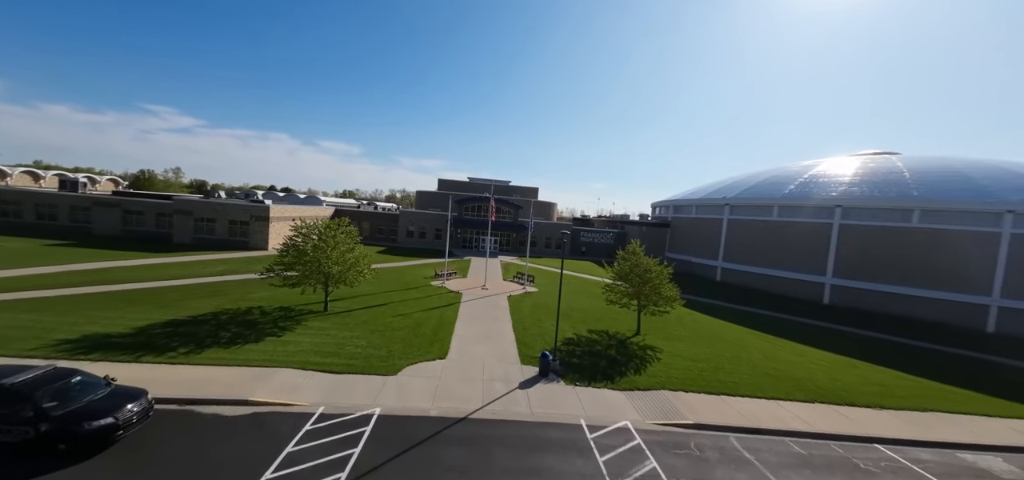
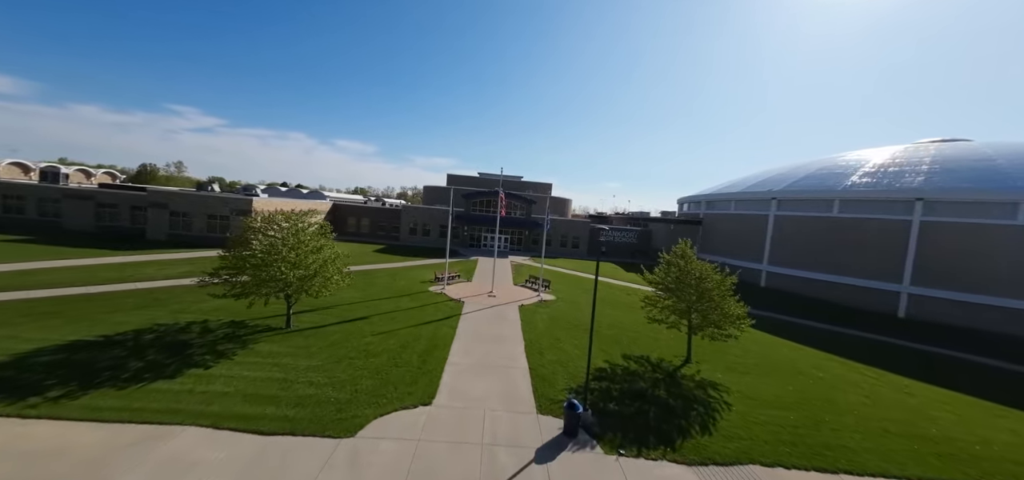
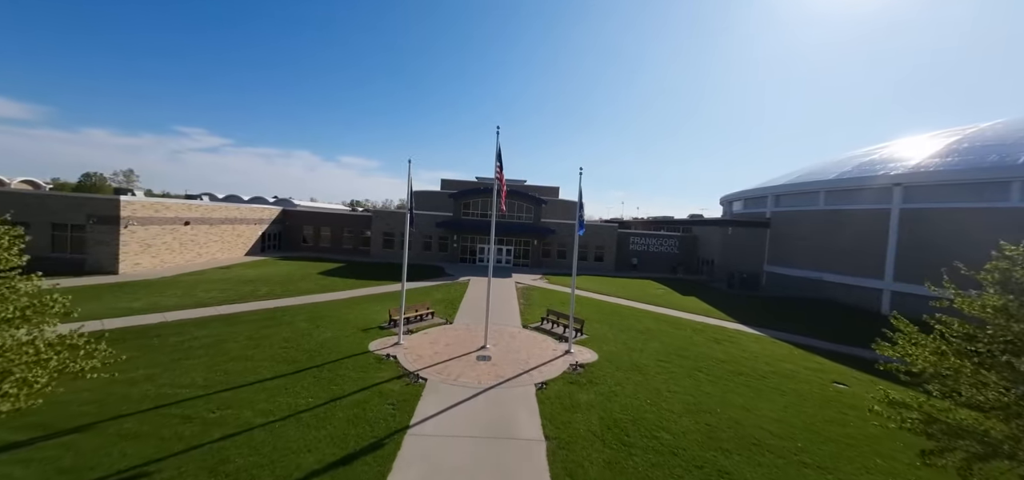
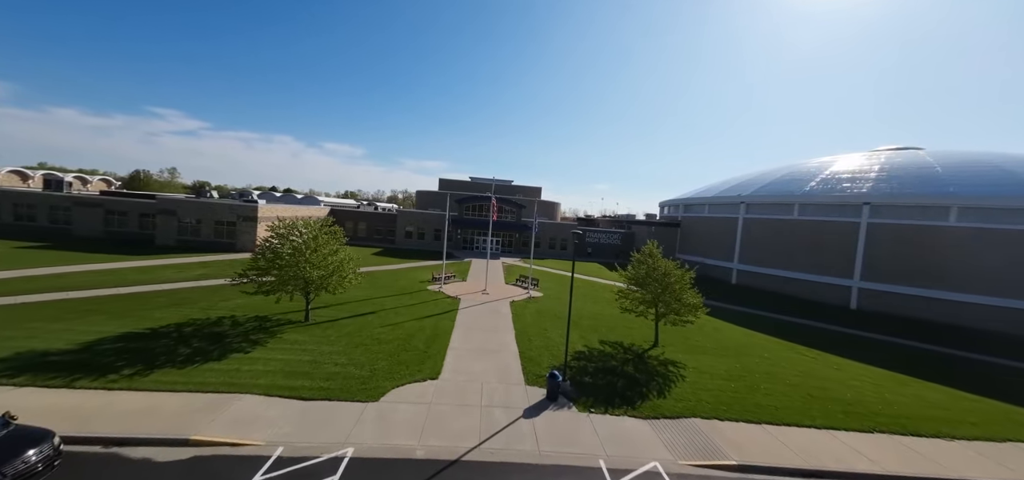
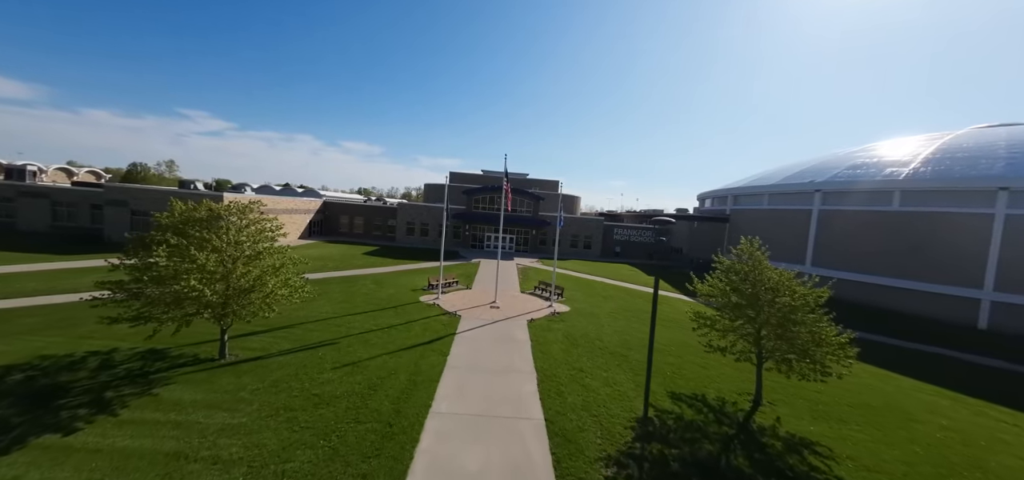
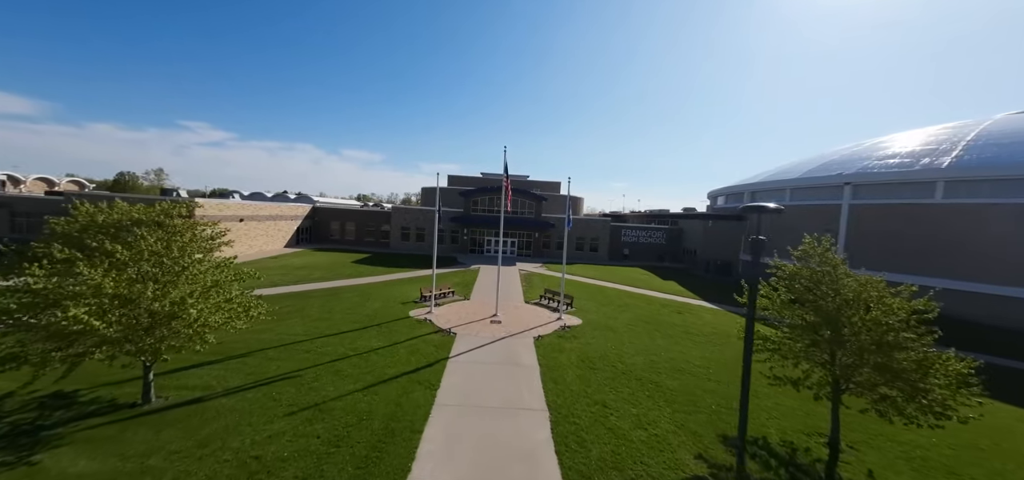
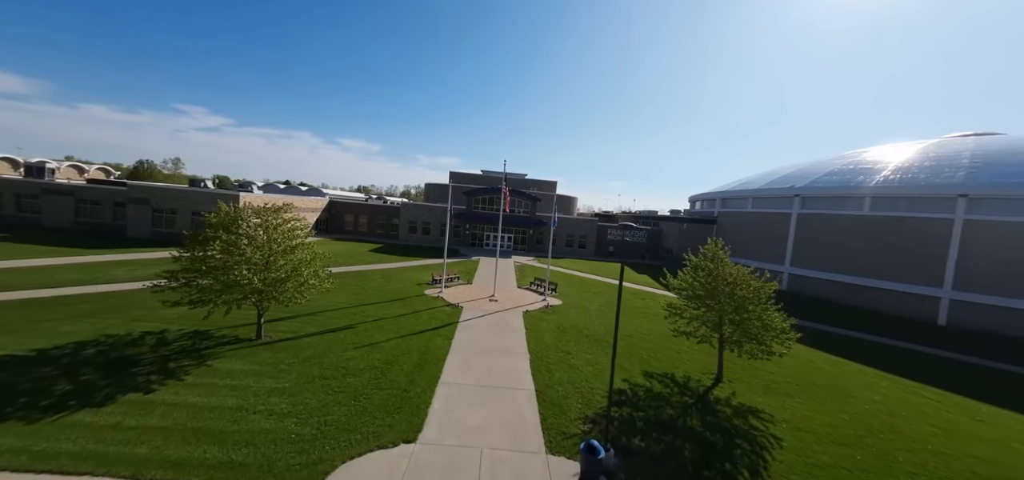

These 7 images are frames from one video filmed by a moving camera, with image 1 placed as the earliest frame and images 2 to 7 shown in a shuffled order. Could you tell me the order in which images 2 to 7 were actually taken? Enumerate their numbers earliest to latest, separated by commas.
4, 2, 7, 5, 6, 3
